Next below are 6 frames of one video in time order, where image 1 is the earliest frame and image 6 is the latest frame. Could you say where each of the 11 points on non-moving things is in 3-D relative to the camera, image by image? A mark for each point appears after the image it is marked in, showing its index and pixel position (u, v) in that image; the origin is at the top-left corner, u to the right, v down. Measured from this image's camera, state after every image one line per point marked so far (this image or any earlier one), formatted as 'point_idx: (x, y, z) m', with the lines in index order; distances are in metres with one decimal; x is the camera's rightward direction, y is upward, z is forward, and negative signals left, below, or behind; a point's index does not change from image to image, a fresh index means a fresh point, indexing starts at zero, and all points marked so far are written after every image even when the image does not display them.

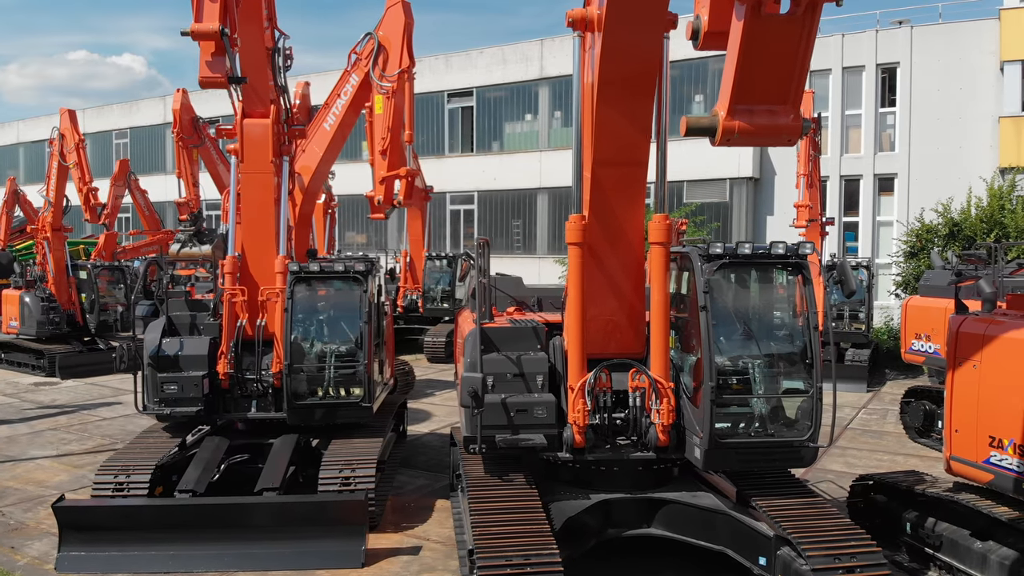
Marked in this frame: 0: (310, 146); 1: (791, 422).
0: (-3.9, +2.8, +10.7) m
1: (+2.6, -1.2, +5.1) m
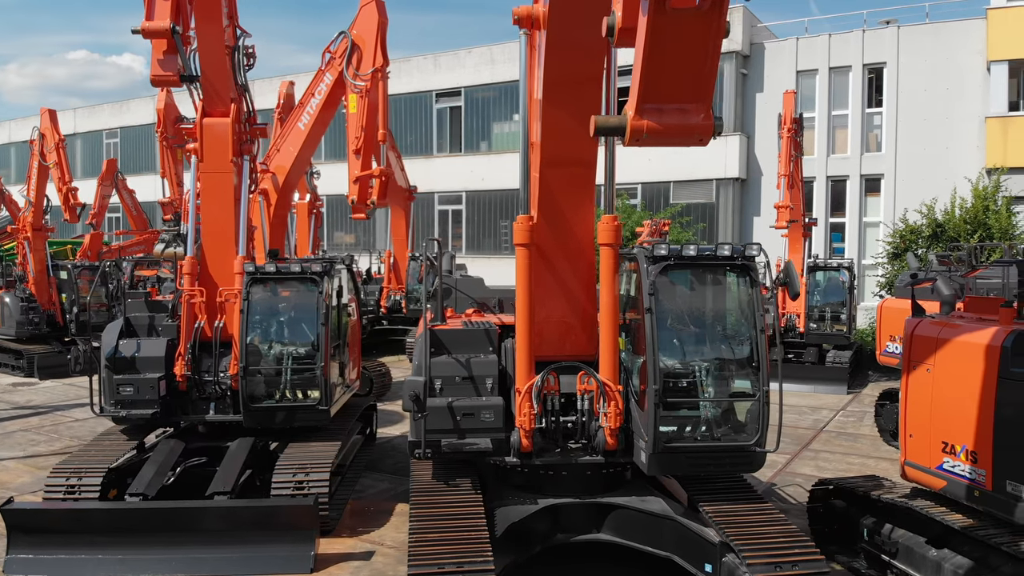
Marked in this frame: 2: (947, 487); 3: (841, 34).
0: (-4.4, +2.8, +10.6) m
1: (+2.1, -1.3, +5.0) m
2: (+3.9, -1.8, +4.9) m
3: (+10.6, +8.1, +17.2) m
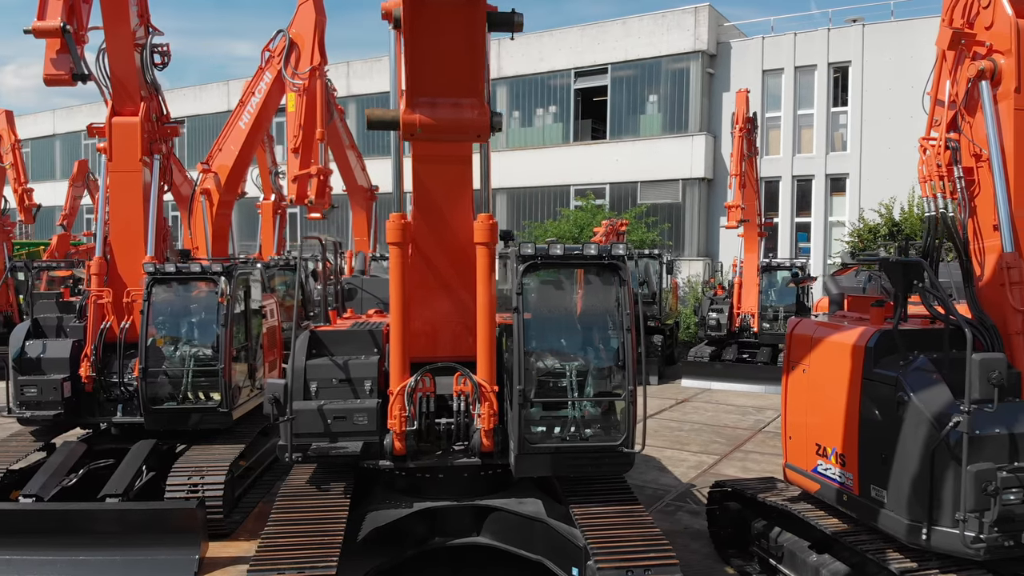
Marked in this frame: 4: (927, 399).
0: (-5.6, +2.8, +10.5) m
1: (+0.9, -1.3, +5.0) m
2: (+2.7, -1.8, +4.8) m
3: (+9.4, +8.1, +17.1) m
4: (+3.0, -0.8, +3.9) m
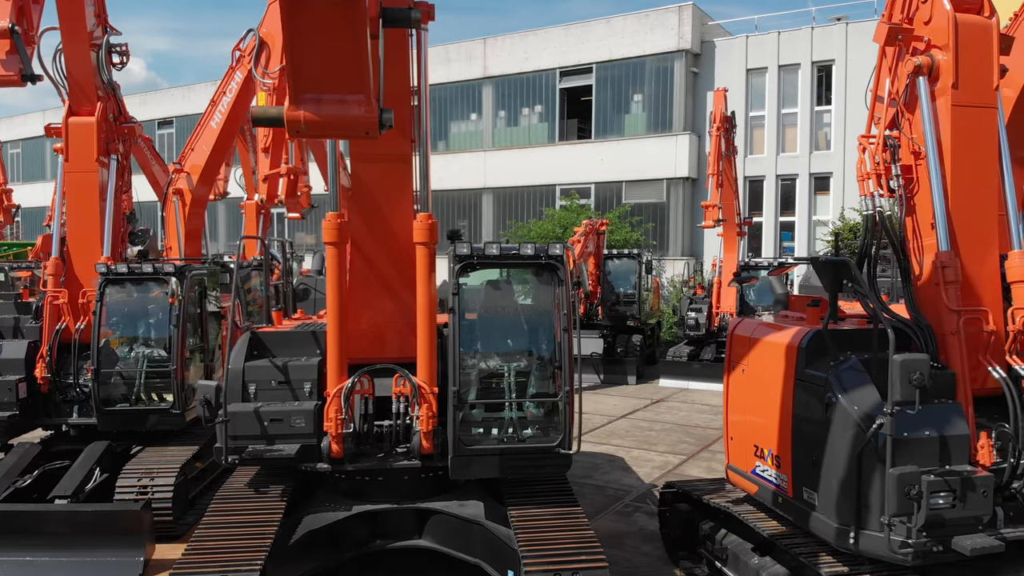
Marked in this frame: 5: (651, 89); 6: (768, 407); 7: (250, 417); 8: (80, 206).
0: (-6.1, +2.8, +10.5) m
1: (+0.4, -1.3, +4.9) m
2: (+2.2, -1.8, +4.7) m
3: (+8.9, +8.1, +17.1) m
4: (+2.5, -0.8, +3.9) m
5: (+4.7, +6.7, +18.0) m
6: (+2.2, -1.0, +4.6) m
7: (-2.4, -1.2, +4.9) m
8: (-5.7, +1.1, +7.1) m
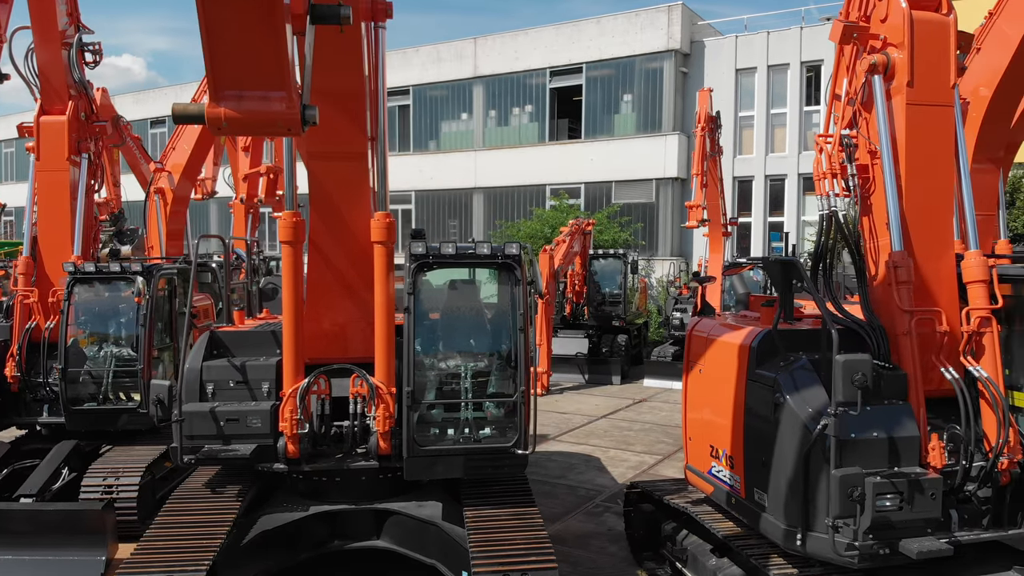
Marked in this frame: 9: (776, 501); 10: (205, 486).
0: (-6.5, +2.8, +10.5) m
1: (0.0, -1.3, +4.9) m
2: (+1.8, -1.8, +4.7) m
3: (+8.5, +8.1, +17.0) m
4: (+2.1, -0.8, +3.9) m
5: (+4.3, +6.7, +18.0) m
6: (+1.8, -1.0, +4.6) m
7: (-2.8, -1.2, +4.9) m
8: (-6.1, +1.1, +7.1) m
9: (+2.0, -1.6, +4.0) m
10: (-2.9, -1.8, +5.1) m
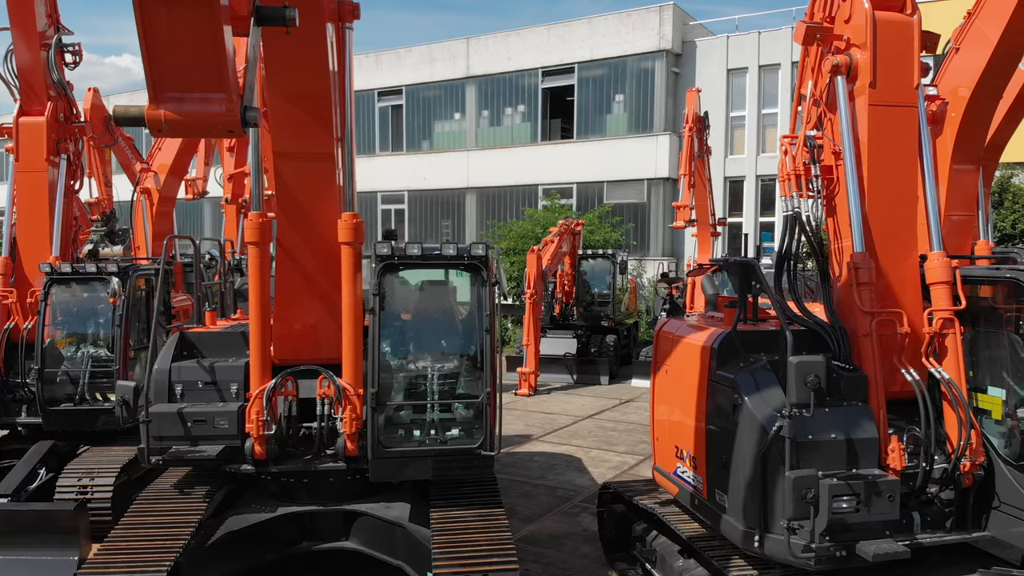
0: (-6.8, +2.8, +10.5) m
1: (-0.3, -1.3, +4.9) m
2: (+1.5, -1.8, +4.7) m
3: (+8.2, +8.1, +17.0) m
4: (+1.8, -0.8, +3.9) m
5: (+4.0, +6.7, +18.0) m
6: (+1.5, -1.0, +4.6) m
7: (-3.1, -1.2, +4.9) m
8: (-6.4, +1.1, +7.2) m
9: (+1.7, -1.6, +4.0) m
10: (-3.2, -1.9, +5.1) m
